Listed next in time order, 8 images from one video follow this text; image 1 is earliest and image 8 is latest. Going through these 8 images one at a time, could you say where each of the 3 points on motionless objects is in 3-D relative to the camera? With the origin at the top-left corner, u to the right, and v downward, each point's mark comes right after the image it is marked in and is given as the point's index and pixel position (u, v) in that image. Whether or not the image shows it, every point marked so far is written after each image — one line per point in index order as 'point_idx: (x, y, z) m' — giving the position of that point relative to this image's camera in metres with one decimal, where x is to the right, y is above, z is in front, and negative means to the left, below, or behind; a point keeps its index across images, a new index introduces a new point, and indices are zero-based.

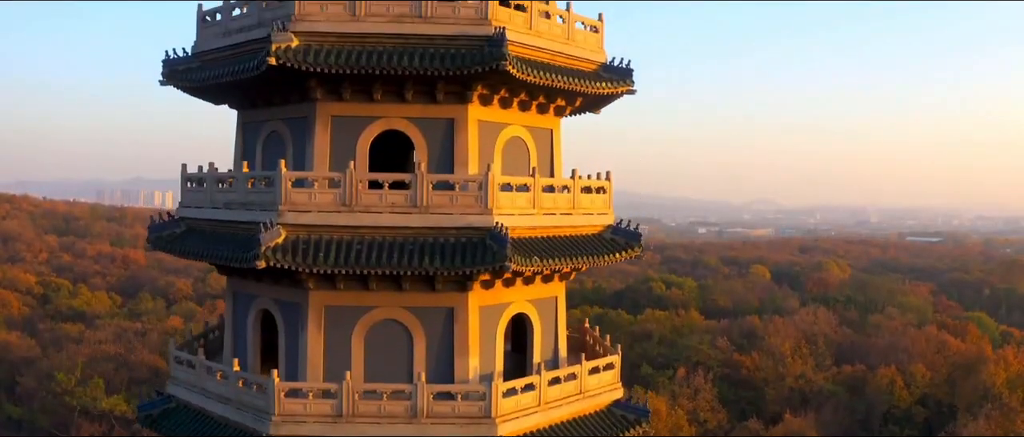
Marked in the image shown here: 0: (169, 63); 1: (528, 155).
0: (-2.3, +1.0, +5.5) m
1: (+0.1, +0.4, +5.4) m
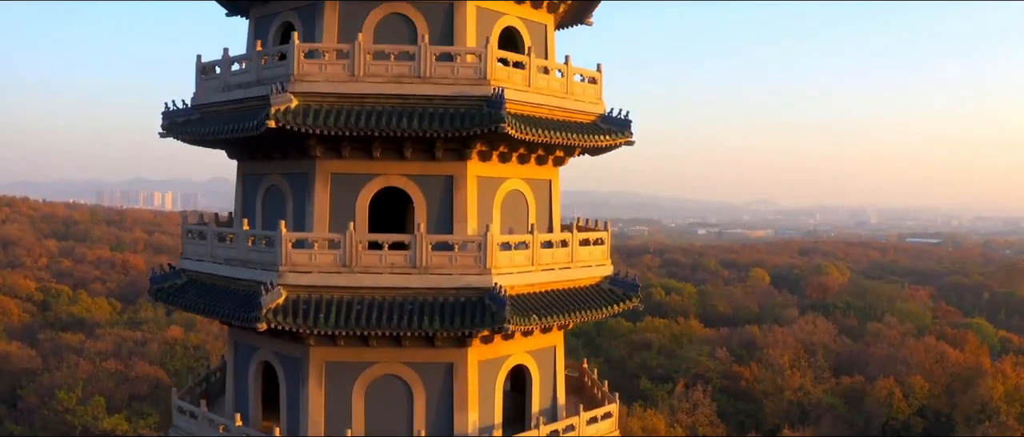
0: (-2.3, +0.7, +5.5) m
1: (+0.1, 0.0, +5.5) m
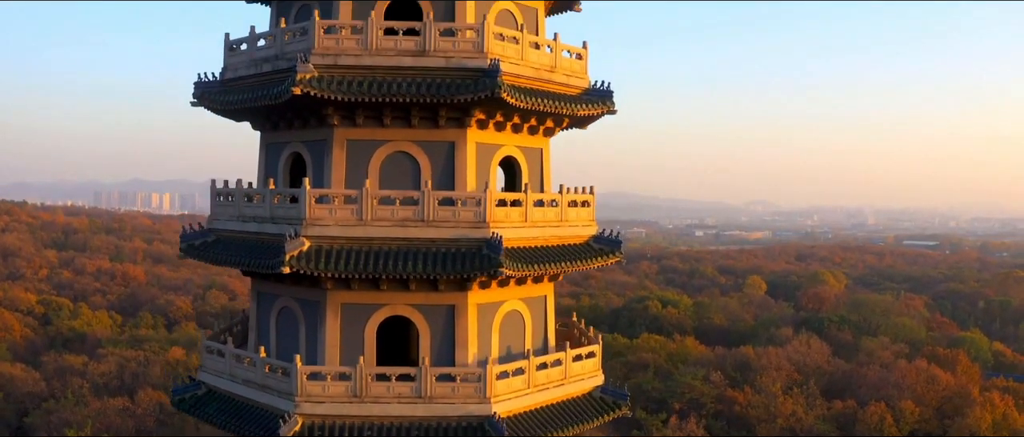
0: (-2.3, -0.1, +5.9) m
1: (+0.1, -0.8, +5.9) m
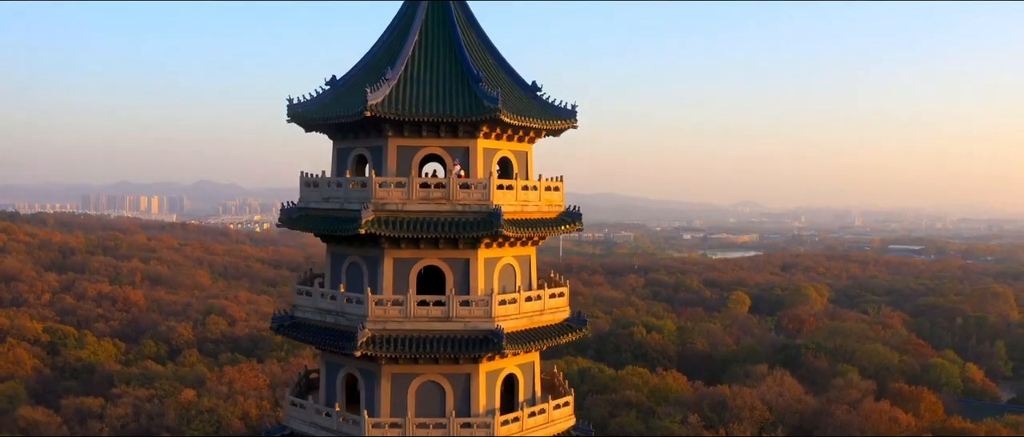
0: (-2.4, -1.0, +8.2) m
1: (+0.1, -1.7, +8.2) m
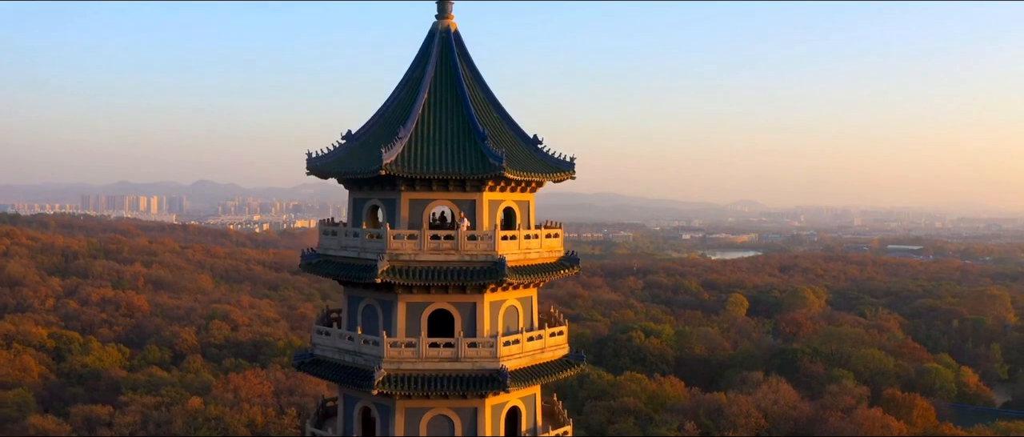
0: (-2.3, -1.5, +8.9) m
1: (+0.1, -2.2, +8.9) m
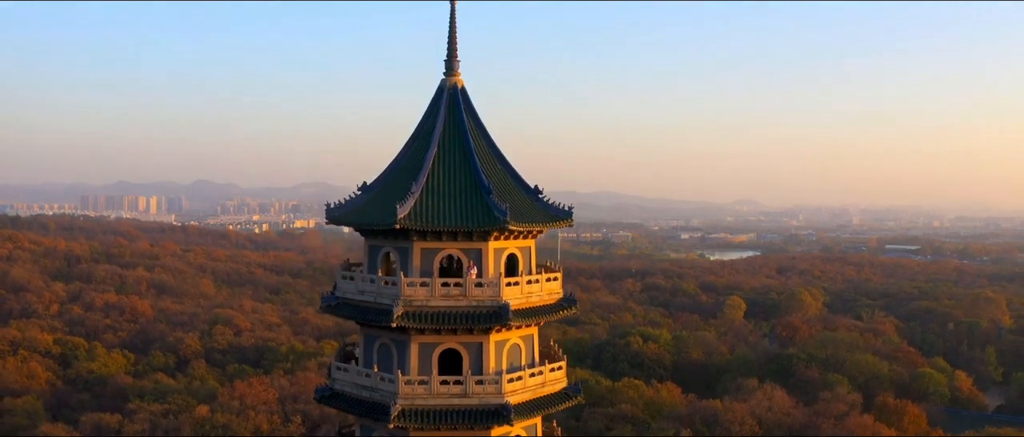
0: (-2.3, -3.0, +9.3) m
1: (+0.1, -3.7, +9.3) m
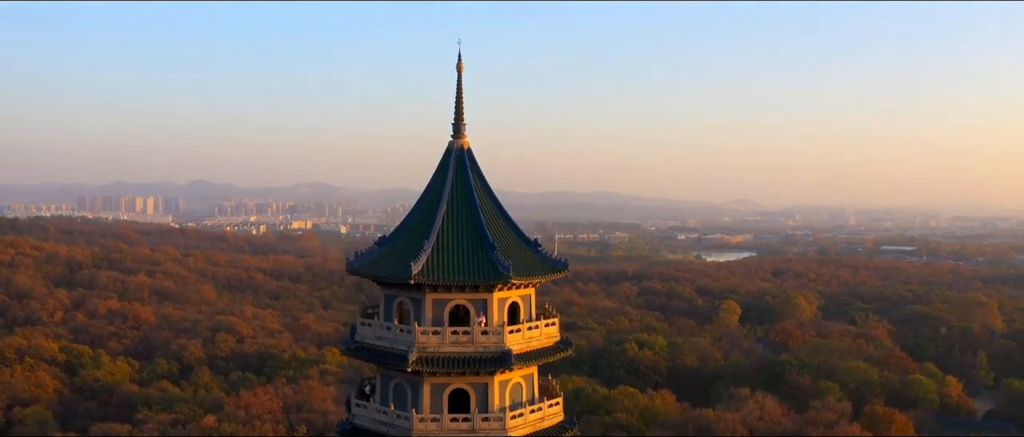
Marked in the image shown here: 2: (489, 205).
0: (-2.3, -3.7, +10.3) m
1: (+0.2, -4.3, +10.3) m
2: (-0.3, +0.2, +10.5) m
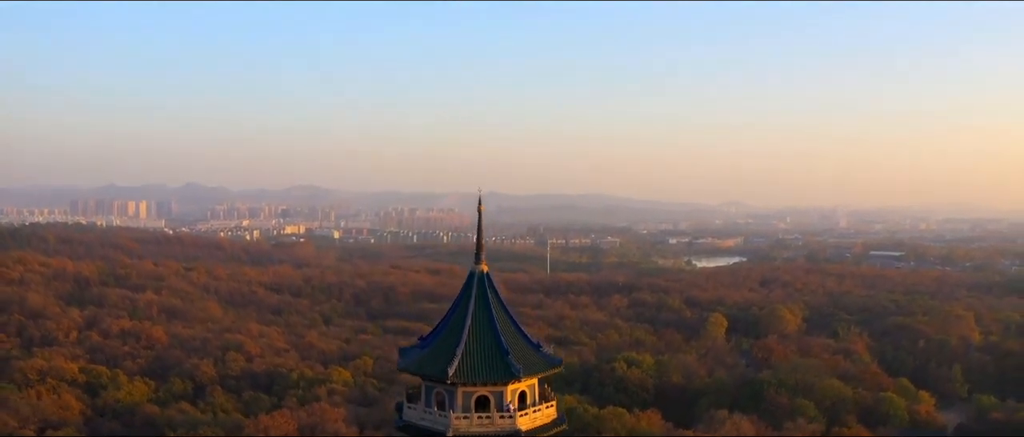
0: (-2.1, -5.5, +13.5) m
1: (+0.3, -6.1, +13.6) m
2: (-0.2, -1.6, +13.8) m
